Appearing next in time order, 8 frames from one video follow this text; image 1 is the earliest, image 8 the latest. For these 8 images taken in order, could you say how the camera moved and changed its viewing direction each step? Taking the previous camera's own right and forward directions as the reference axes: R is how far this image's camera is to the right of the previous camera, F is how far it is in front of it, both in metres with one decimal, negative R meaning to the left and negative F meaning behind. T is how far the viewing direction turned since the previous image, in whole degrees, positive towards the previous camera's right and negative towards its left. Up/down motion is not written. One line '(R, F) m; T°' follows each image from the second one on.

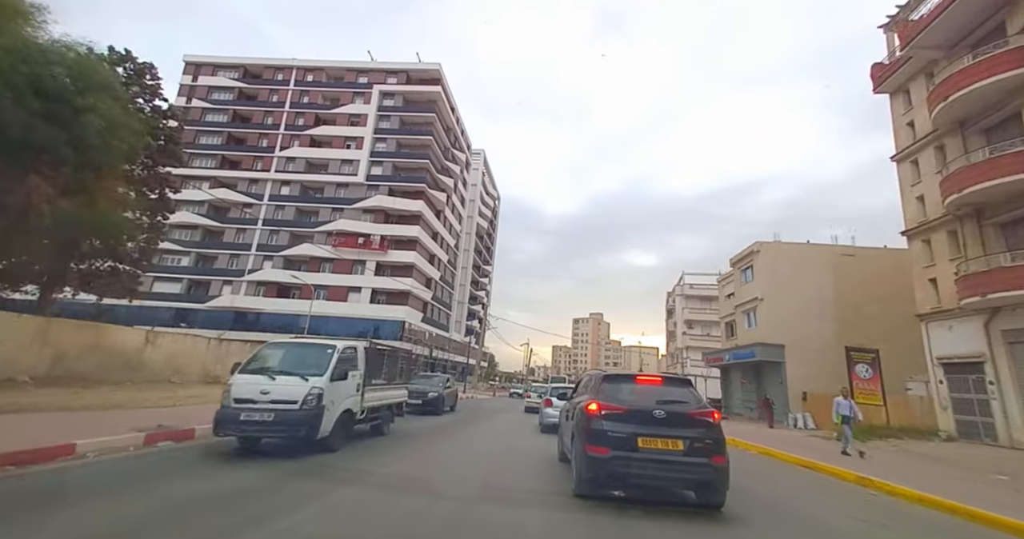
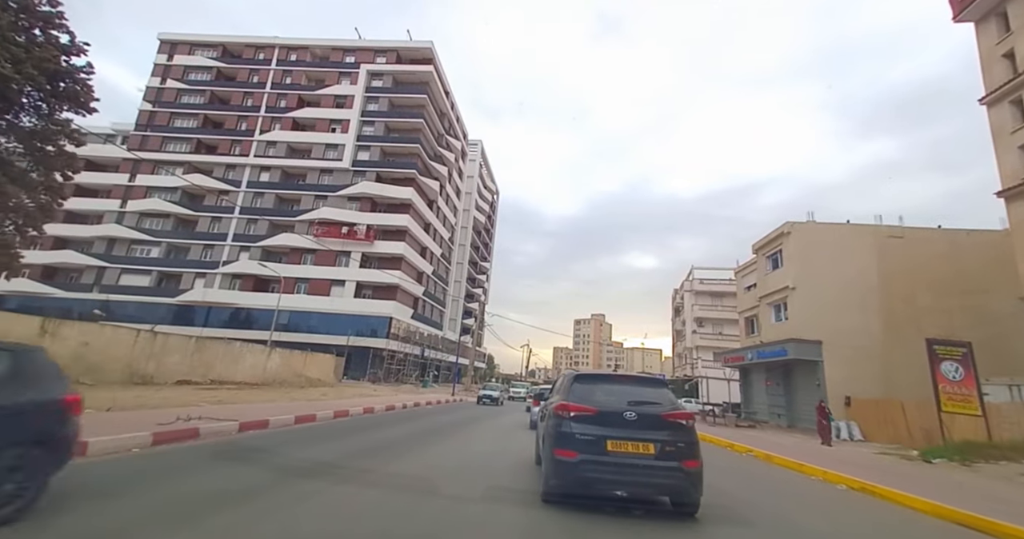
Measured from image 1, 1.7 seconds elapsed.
(+0.4, +3.4) m; 0°
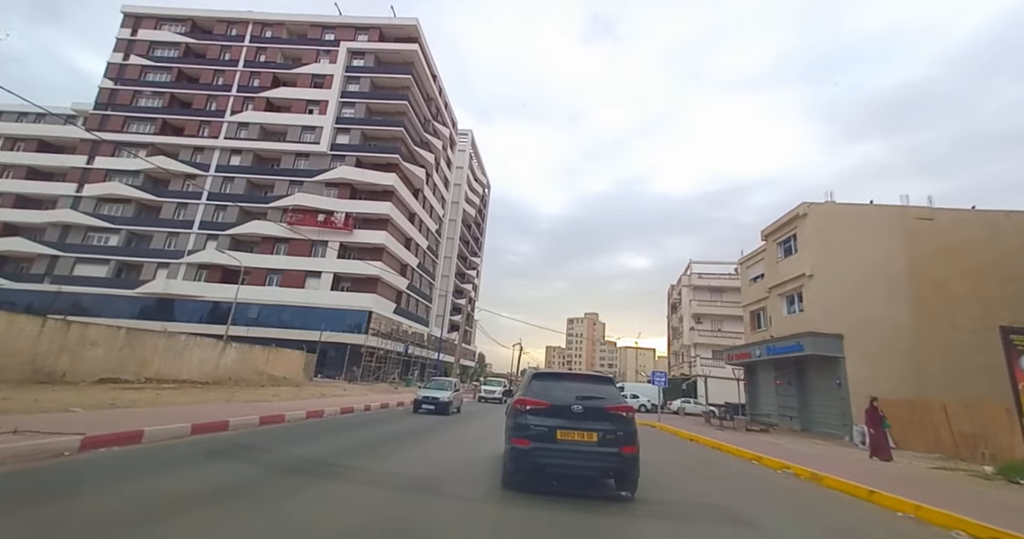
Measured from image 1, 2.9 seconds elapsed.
(+0.4, +2.6) m; +1°
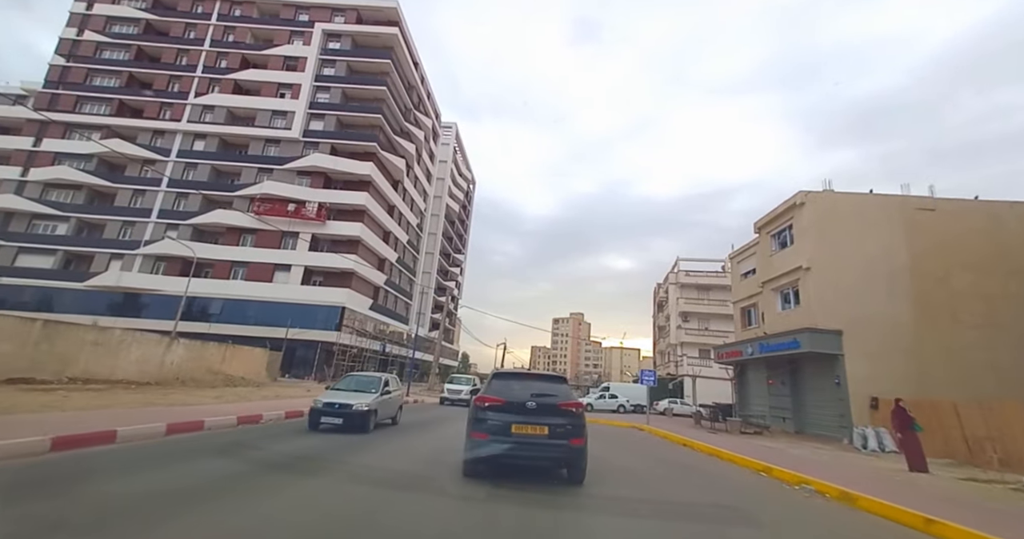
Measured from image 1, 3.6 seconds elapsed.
(+0.3, +1.7) m; +2°
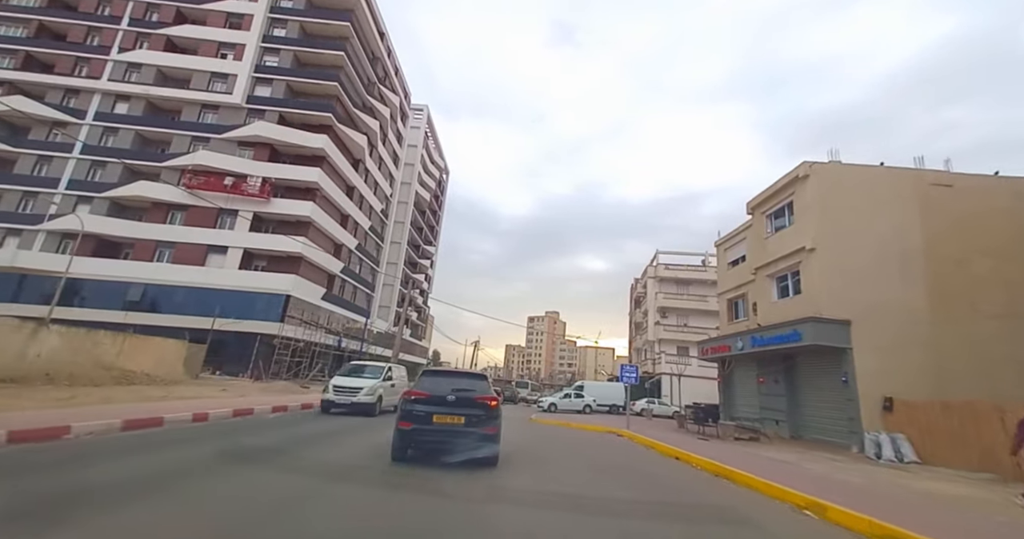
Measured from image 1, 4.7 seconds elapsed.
(+0.7, +3.2) m; +3°
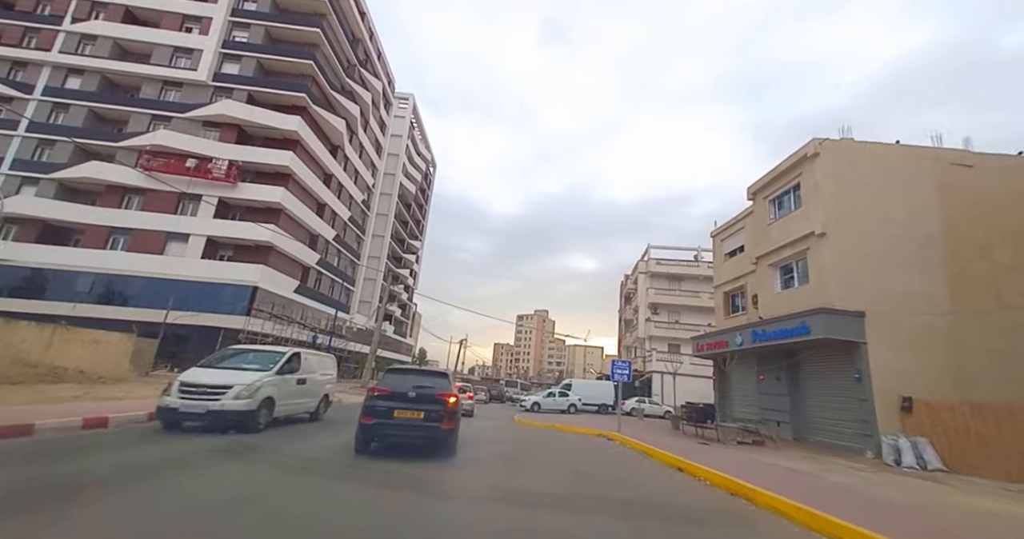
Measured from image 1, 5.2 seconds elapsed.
(+0.4, +1.8) m; +1°
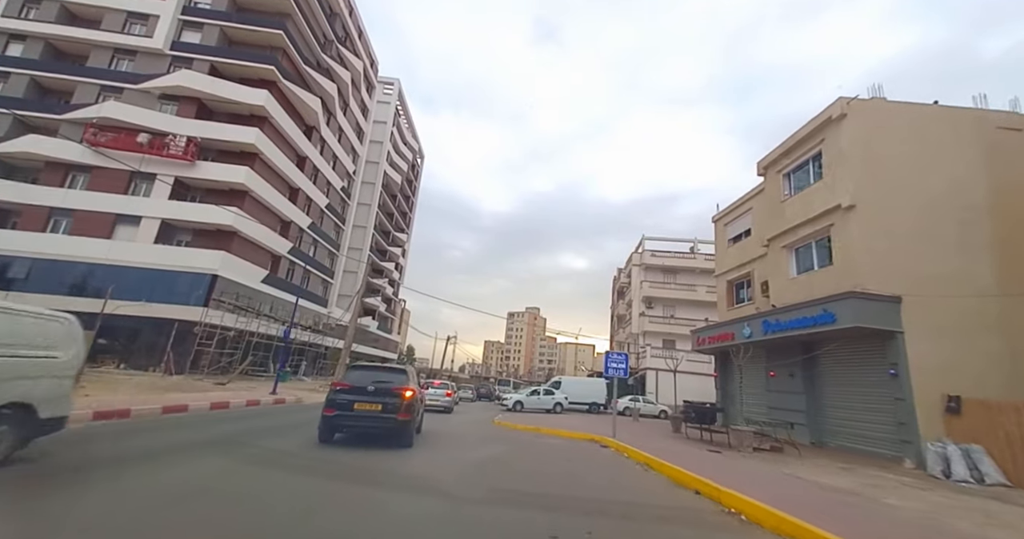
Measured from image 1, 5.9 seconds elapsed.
(+0.4, +2.3) m; +1°
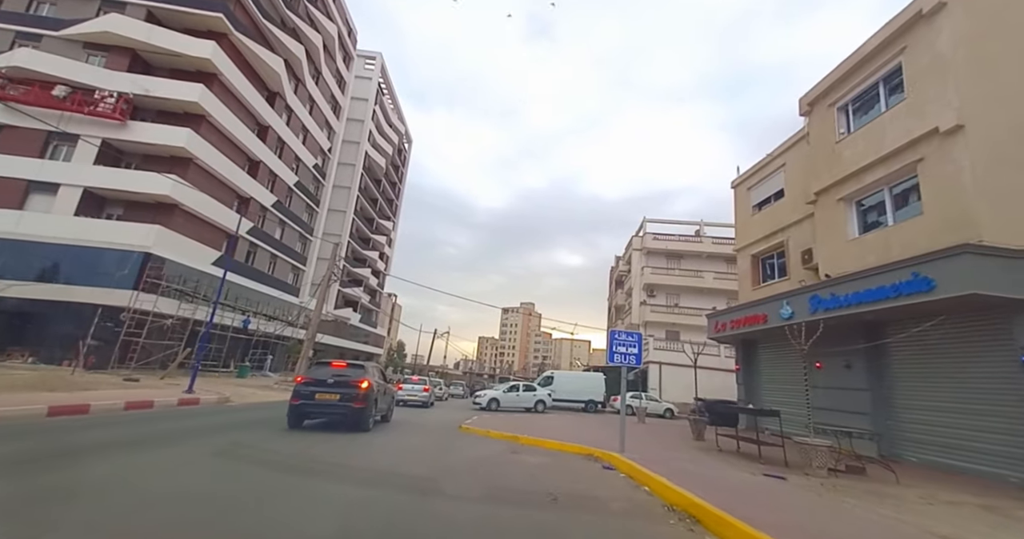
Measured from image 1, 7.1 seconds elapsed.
(+0.5, +3.8) m; +1°
